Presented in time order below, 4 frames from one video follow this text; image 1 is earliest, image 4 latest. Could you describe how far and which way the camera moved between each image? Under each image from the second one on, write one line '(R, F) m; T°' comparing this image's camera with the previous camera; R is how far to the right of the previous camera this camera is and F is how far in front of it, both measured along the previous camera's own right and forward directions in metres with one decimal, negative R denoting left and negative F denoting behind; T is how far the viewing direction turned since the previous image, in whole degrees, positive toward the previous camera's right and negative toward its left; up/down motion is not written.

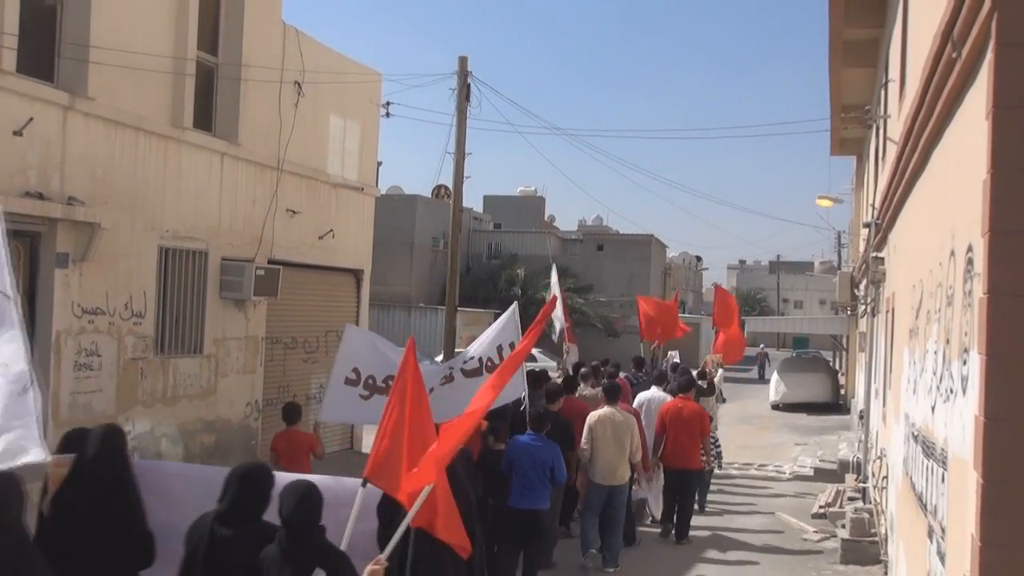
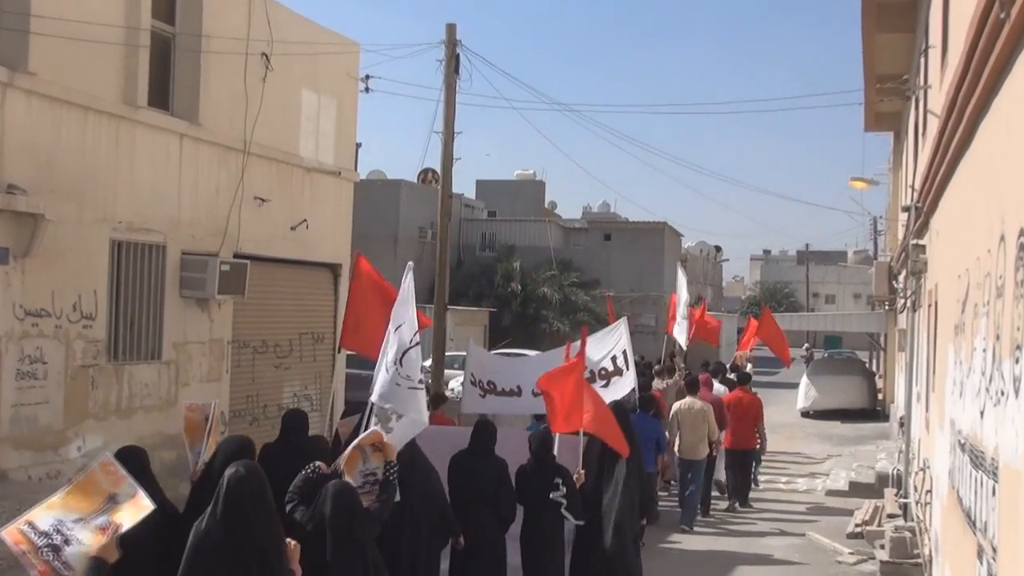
(+0.1, +1.2) m; 0°
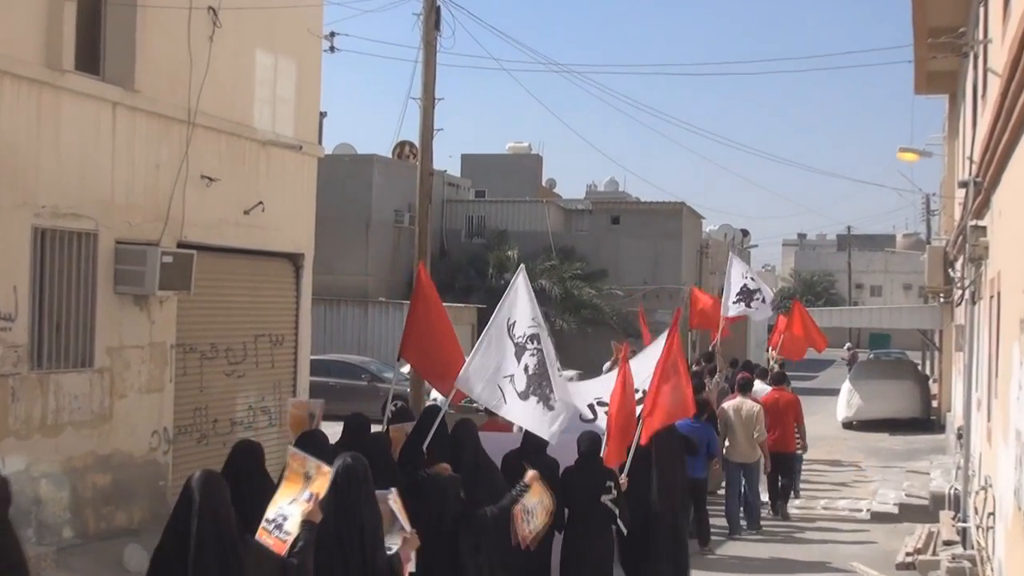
(+0.1, +1.4) m; 0°
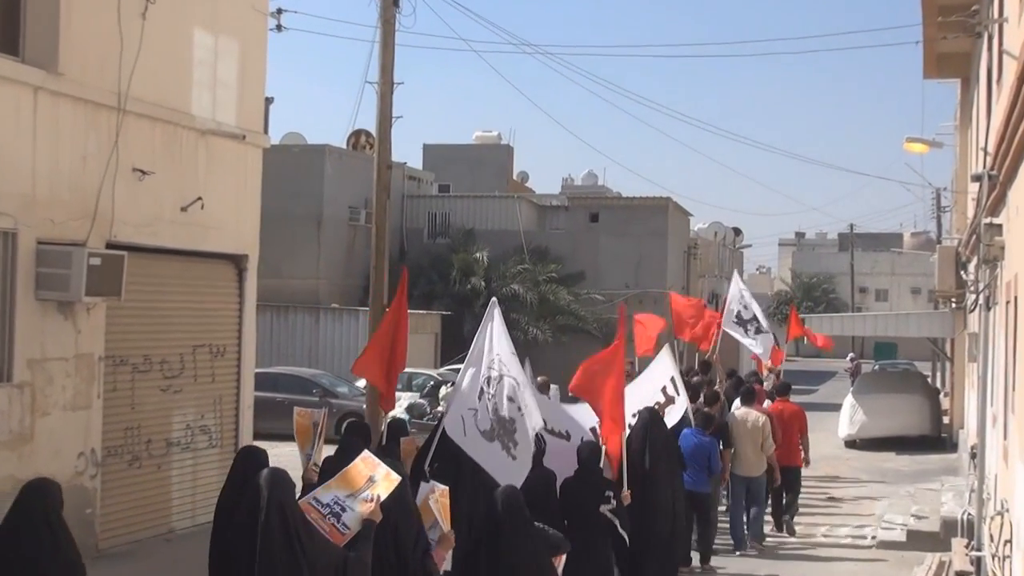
(+0.2, +0.8) m; 0°
